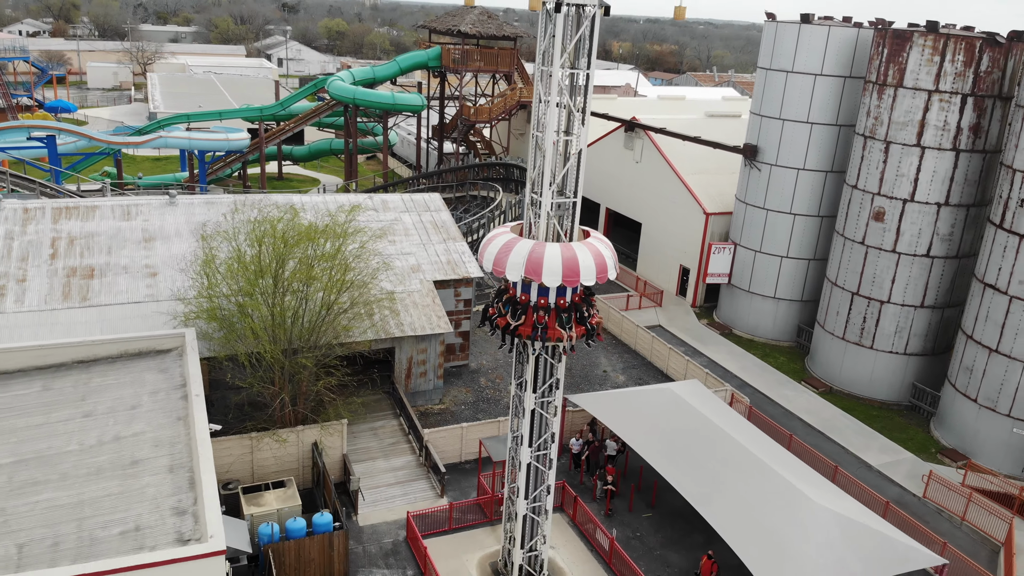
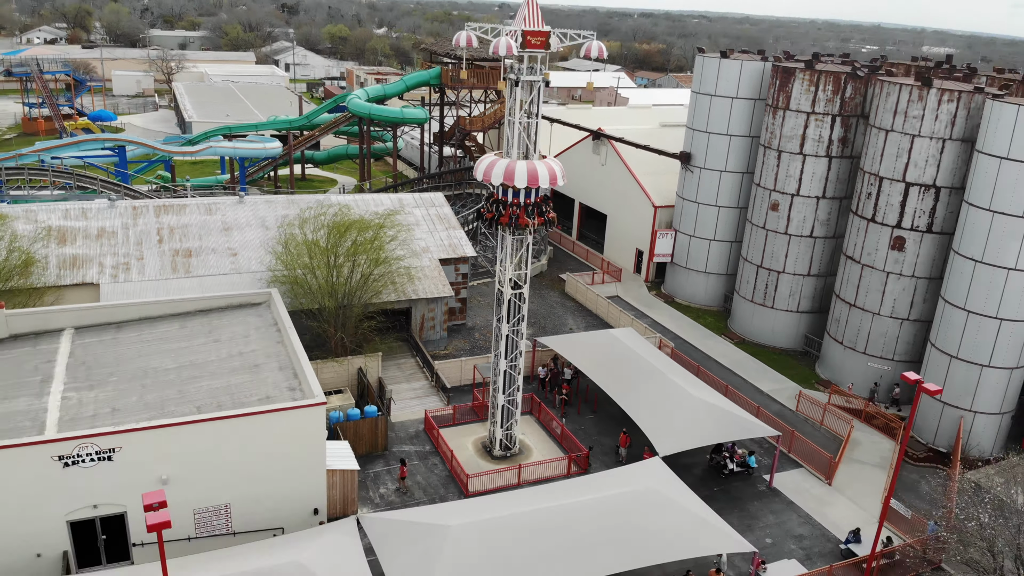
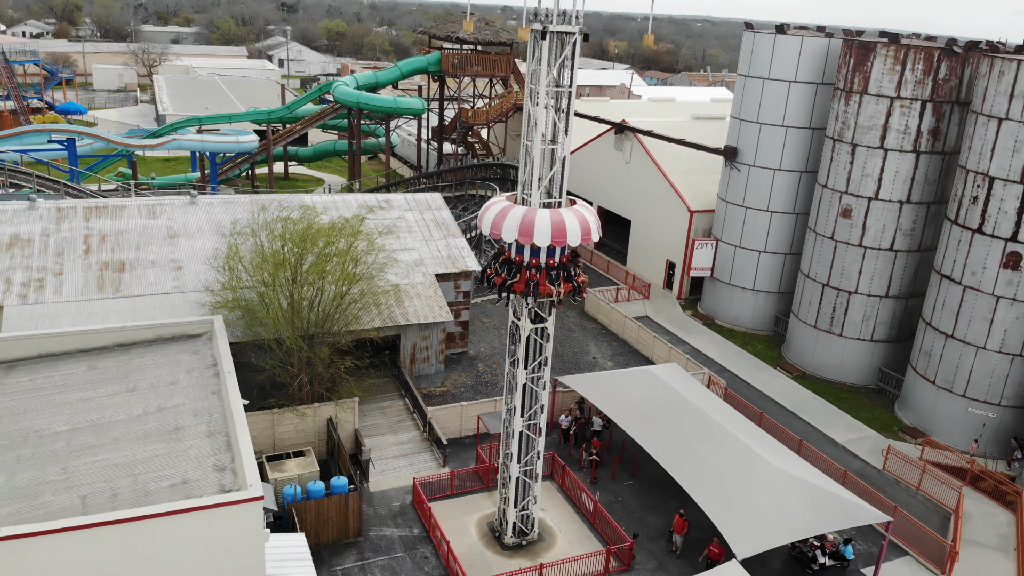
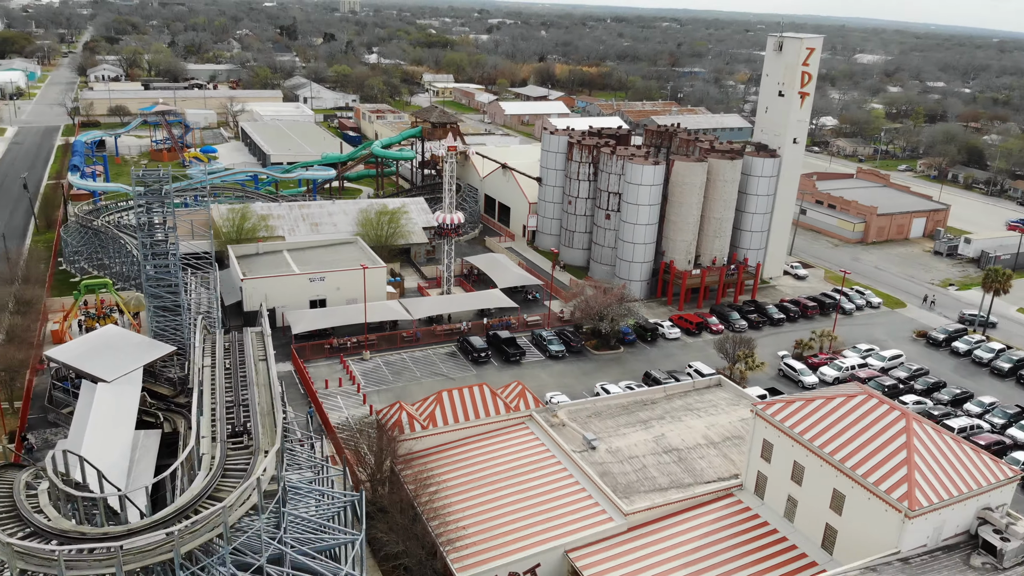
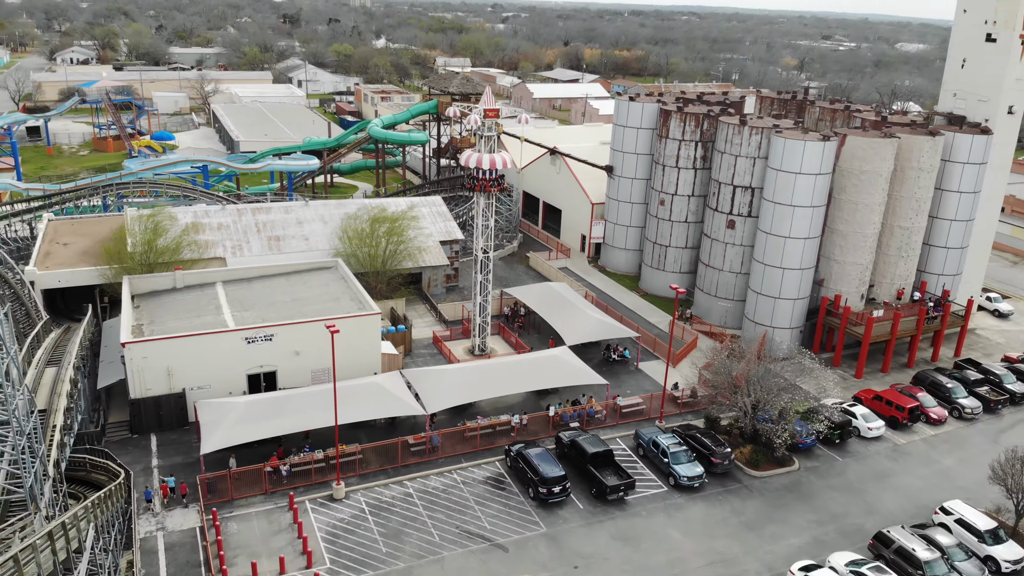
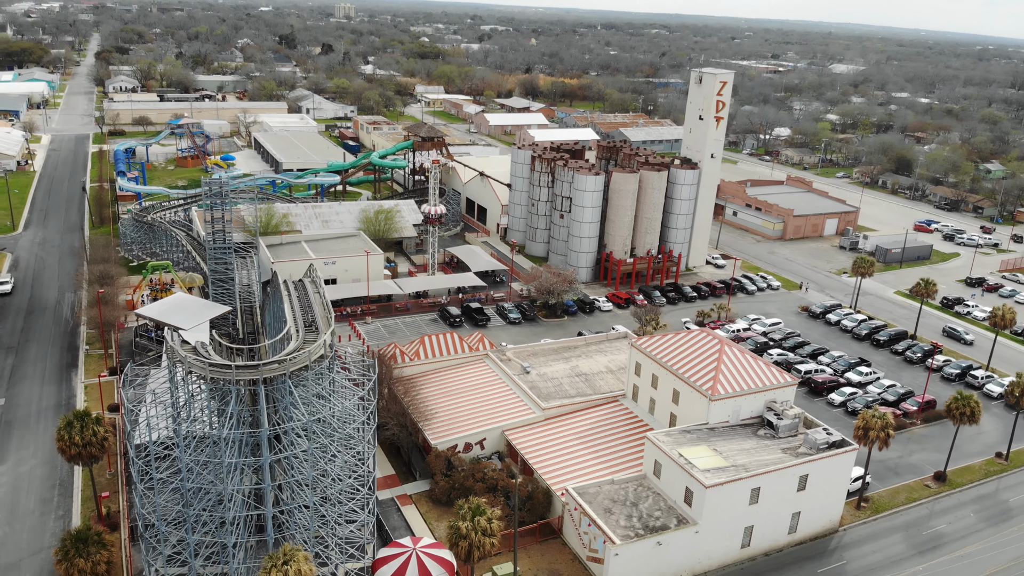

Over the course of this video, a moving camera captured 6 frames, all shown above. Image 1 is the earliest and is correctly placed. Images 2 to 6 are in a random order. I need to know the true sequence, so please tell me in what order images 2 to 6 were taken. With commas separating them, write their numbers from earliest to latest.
3, 2, 5, 4, 6
